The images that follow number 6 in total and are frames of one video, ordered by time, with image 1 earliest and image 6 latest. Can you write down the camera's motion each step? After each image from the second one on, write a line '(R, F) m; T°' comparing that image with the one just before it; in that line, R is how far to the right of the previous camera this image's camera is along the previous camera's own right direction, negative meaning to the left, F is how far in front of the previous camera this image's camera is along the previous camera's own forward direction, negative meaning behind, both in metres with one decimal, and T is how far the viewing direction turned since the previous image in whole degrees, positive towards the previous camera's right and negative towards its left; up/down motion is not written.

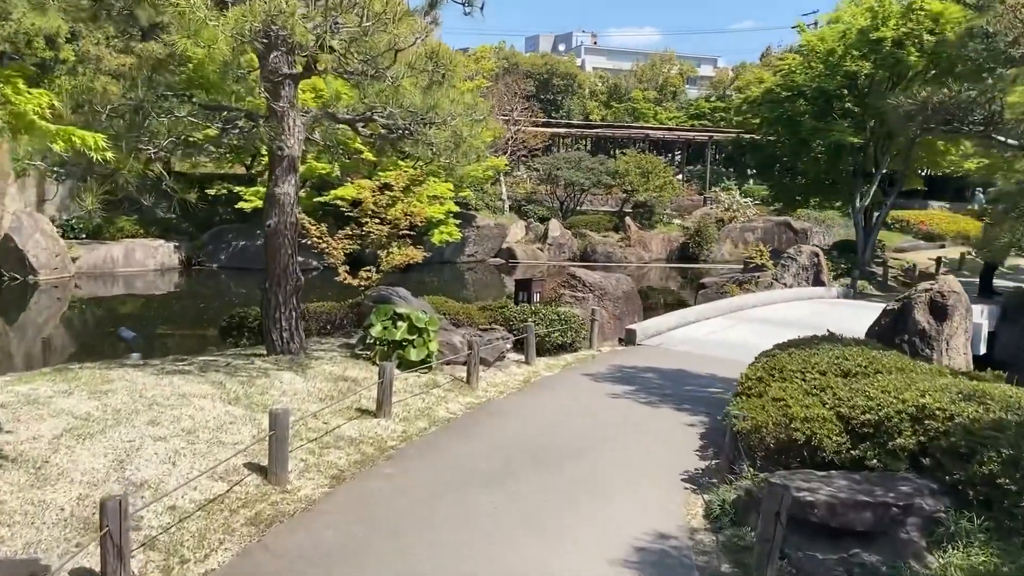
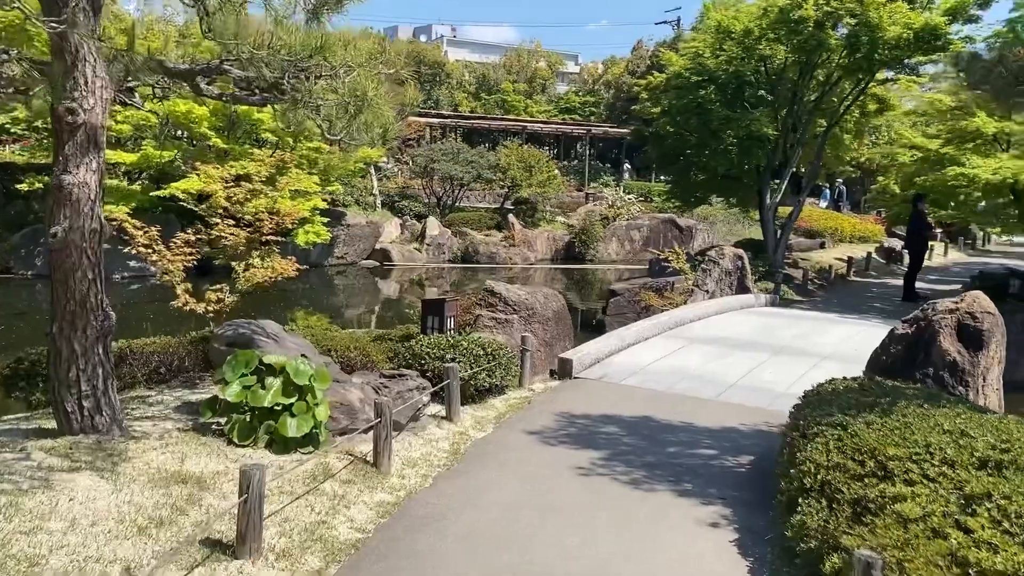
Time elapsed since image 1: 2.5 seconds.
(-0.4, +2.2) m; +9°
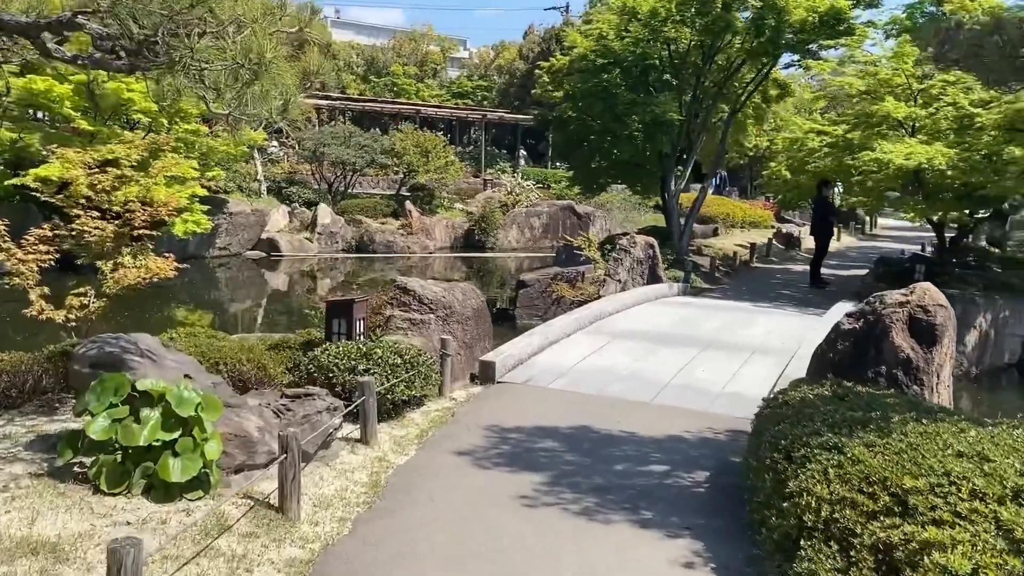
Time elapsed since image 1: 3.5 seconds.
(-0.2, +0.7) m; +7°
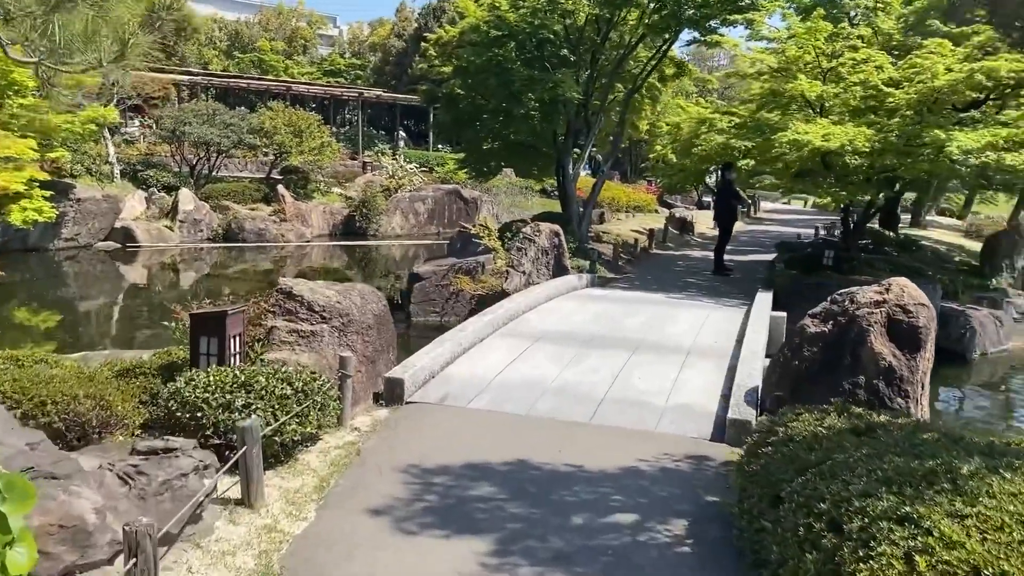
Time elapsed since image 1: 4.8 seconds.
(-0.2, +1.1) m; +8°
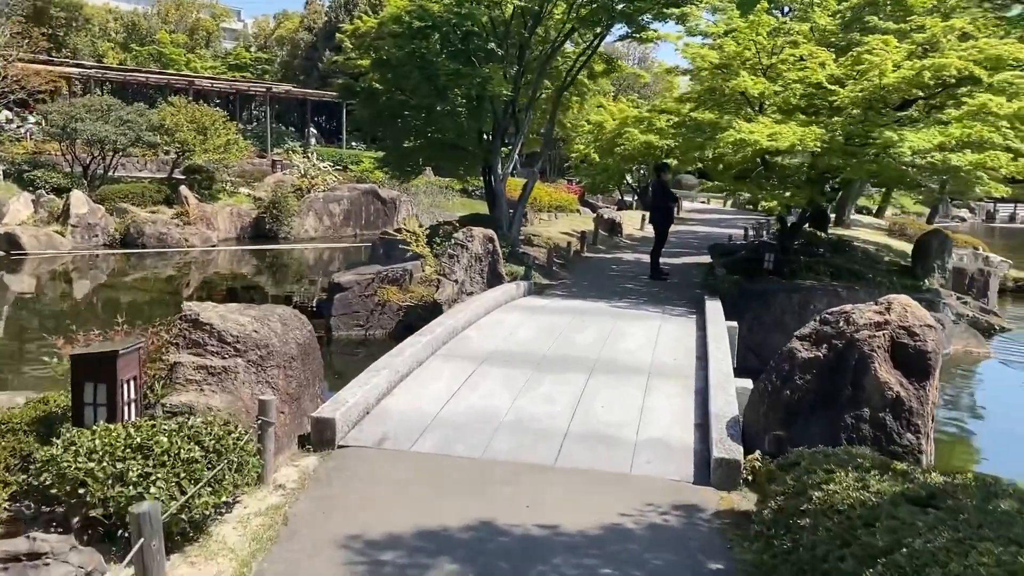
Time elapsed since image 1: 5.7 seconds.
(-0.2, +0.8) m; +6°
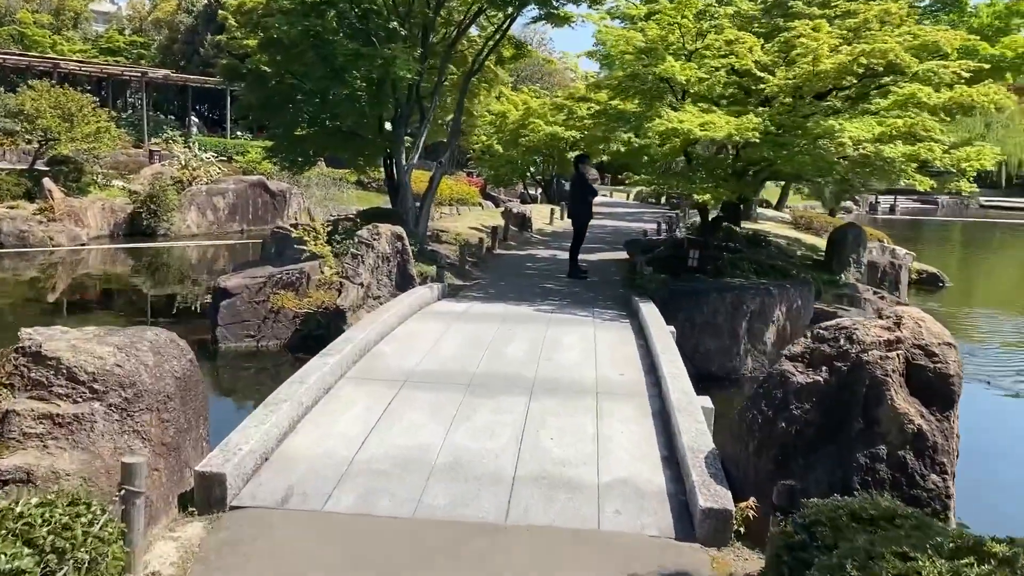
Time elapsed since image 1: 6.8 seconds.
(-0.2, +1.0) m; +7°
